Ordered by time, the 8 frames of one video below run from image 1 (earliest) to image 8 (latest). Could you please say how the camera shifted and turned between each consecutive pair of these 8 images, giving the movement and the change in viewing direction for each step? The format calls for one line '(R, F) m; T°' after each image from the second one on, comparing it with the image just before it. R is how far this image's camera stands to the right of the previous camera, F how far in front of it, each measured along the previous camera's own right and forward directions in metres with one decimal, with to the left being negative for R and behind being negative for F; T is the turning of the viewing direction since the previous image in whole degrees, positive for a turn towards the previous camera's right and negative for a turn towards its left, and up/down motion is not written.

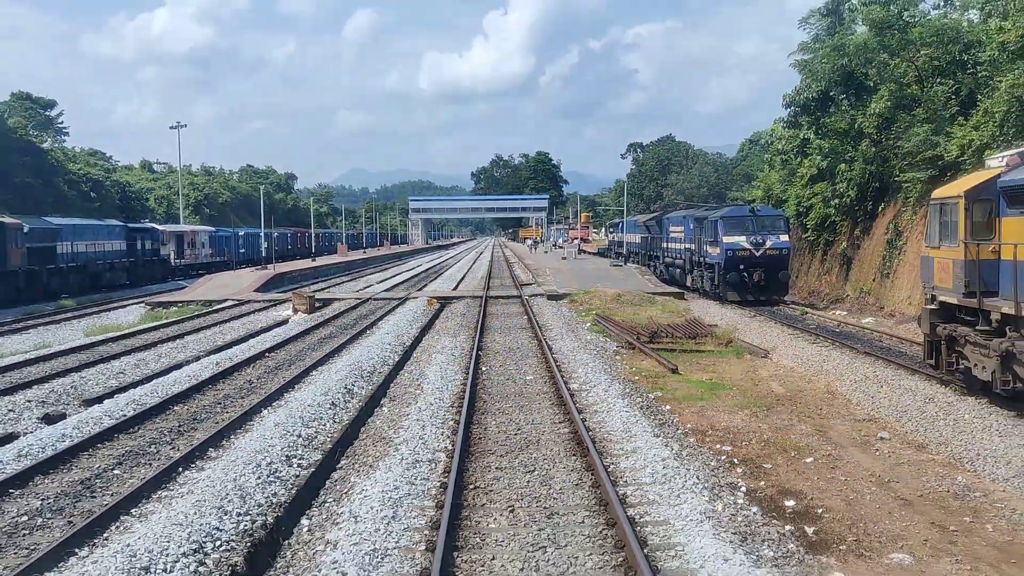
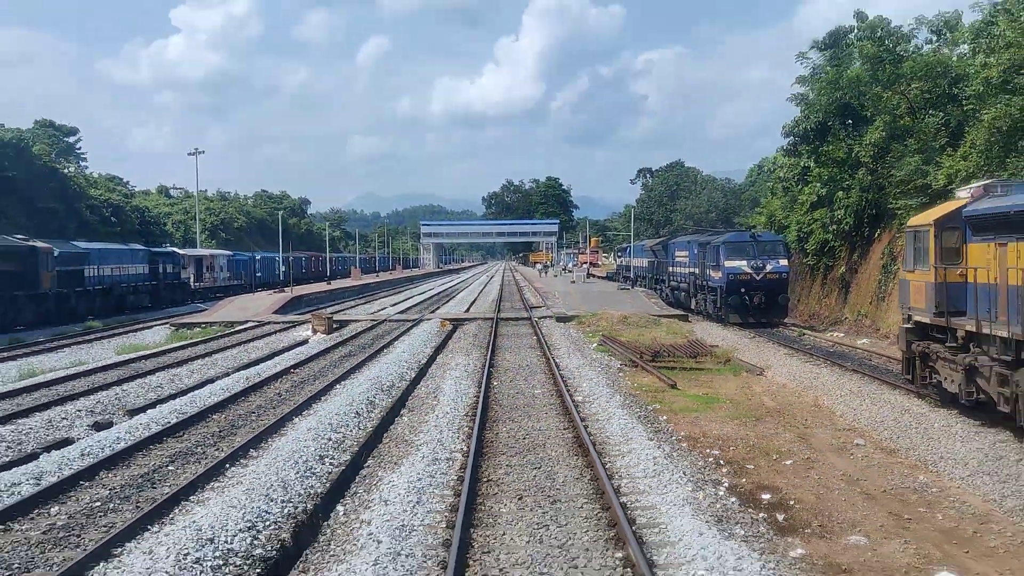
(0.0, -1.0) m; -1°
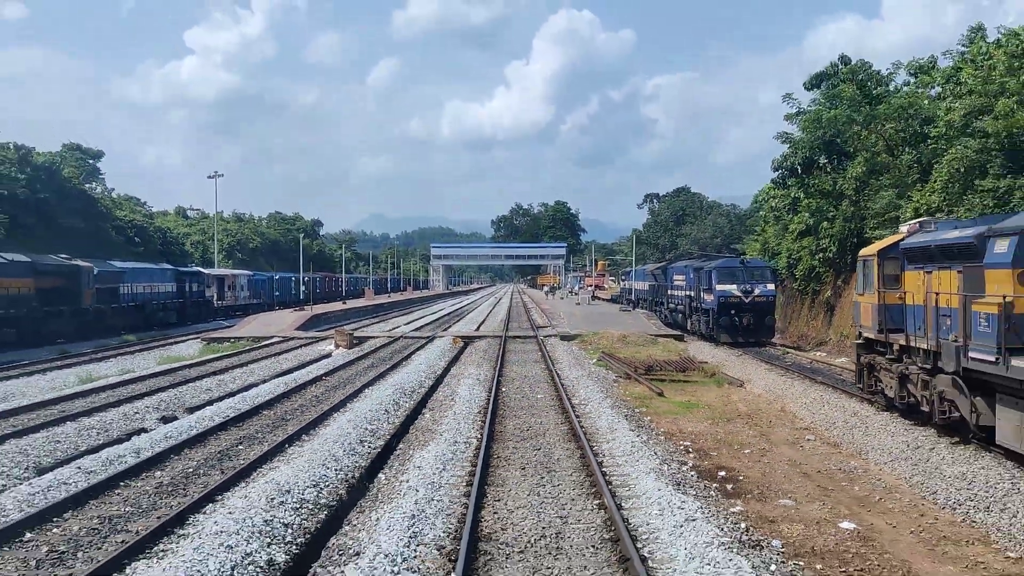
(0.0, -2.1) m; -1°
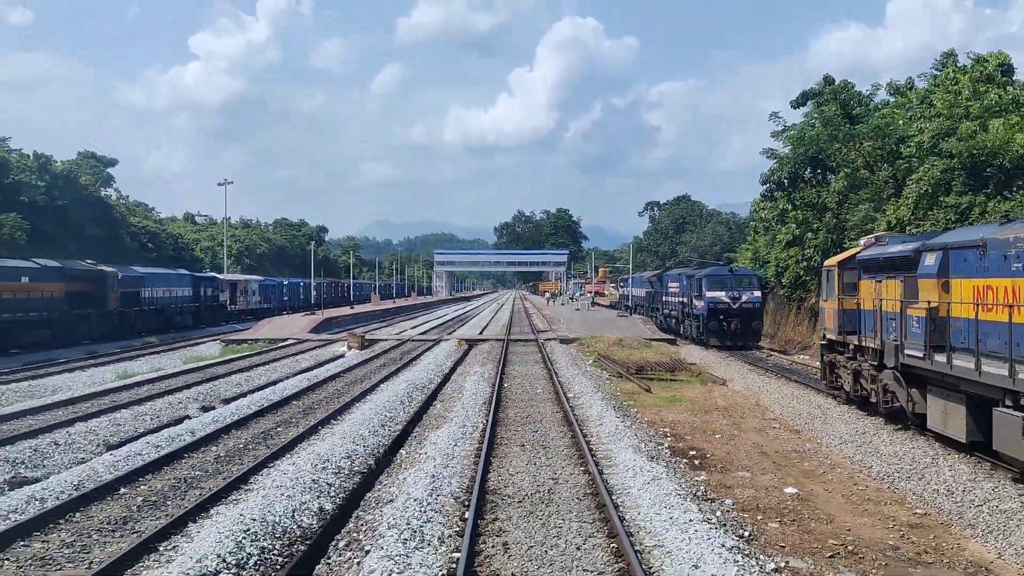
(0.0, -1.7) m; 0°
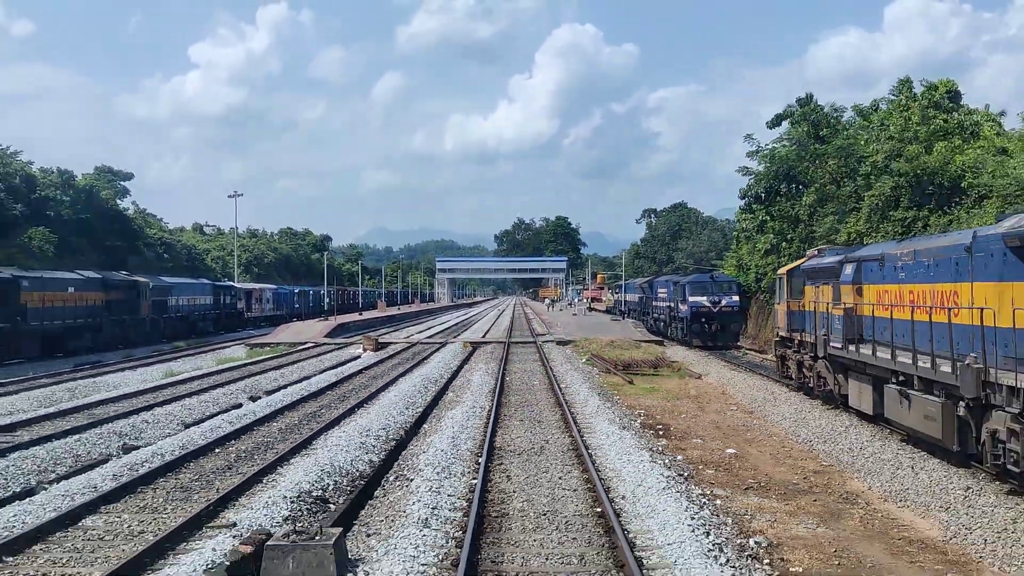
(0.0, -2.8) m; 0°
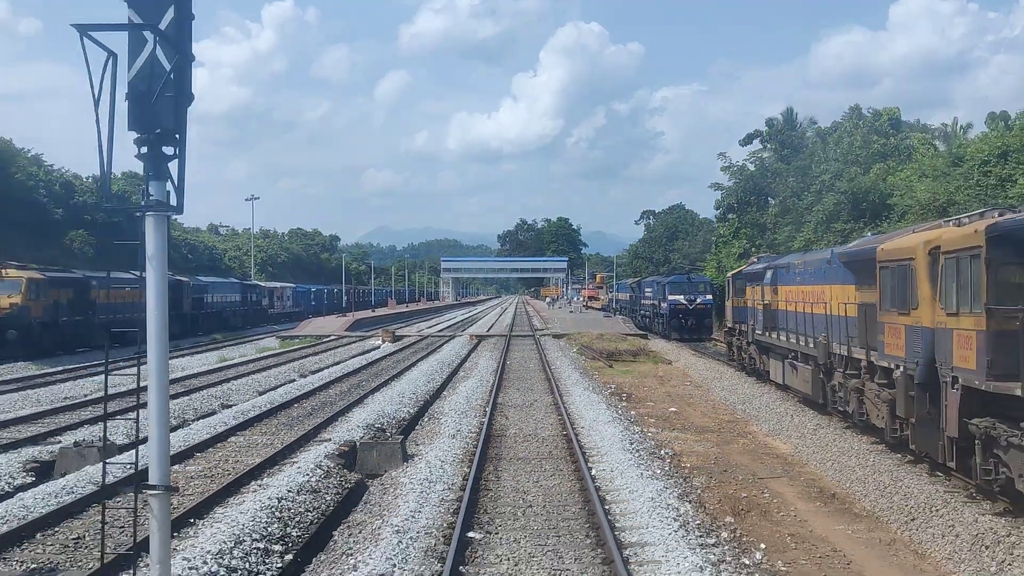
(+0.1, -4.4) m; 0°
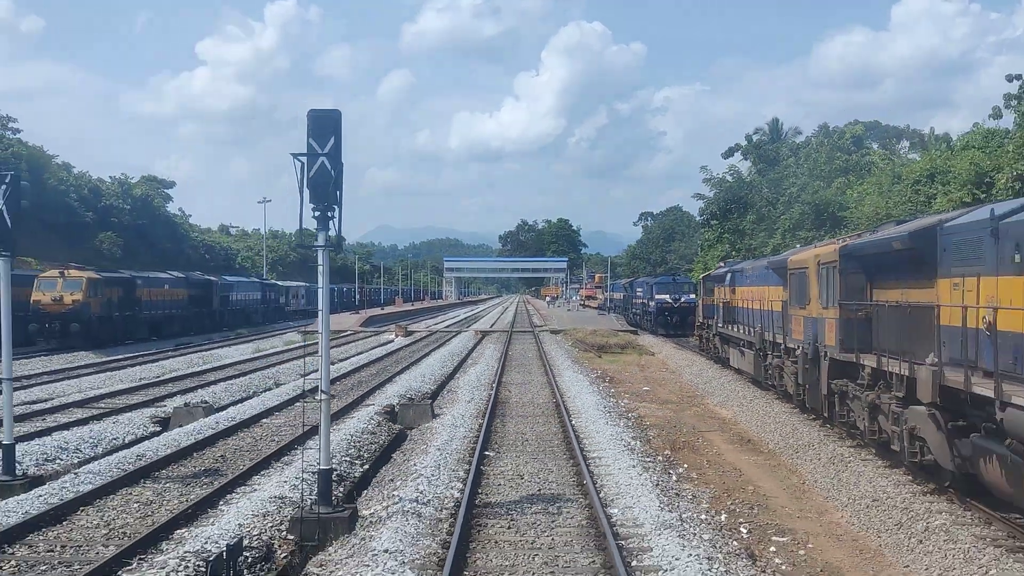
(0.0, -3.7) m; 0°
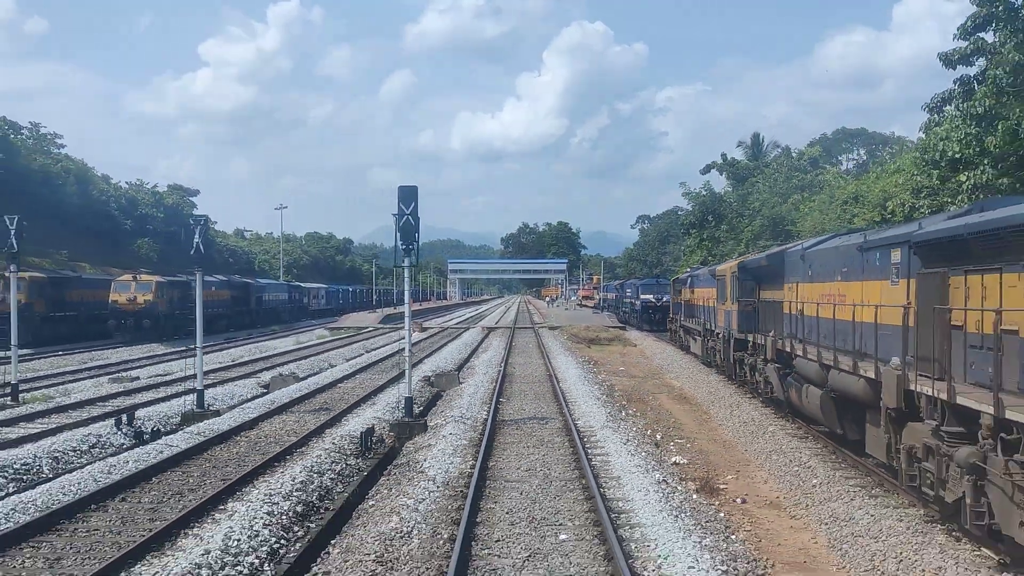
(-0.1, -5.6) m; 0°
